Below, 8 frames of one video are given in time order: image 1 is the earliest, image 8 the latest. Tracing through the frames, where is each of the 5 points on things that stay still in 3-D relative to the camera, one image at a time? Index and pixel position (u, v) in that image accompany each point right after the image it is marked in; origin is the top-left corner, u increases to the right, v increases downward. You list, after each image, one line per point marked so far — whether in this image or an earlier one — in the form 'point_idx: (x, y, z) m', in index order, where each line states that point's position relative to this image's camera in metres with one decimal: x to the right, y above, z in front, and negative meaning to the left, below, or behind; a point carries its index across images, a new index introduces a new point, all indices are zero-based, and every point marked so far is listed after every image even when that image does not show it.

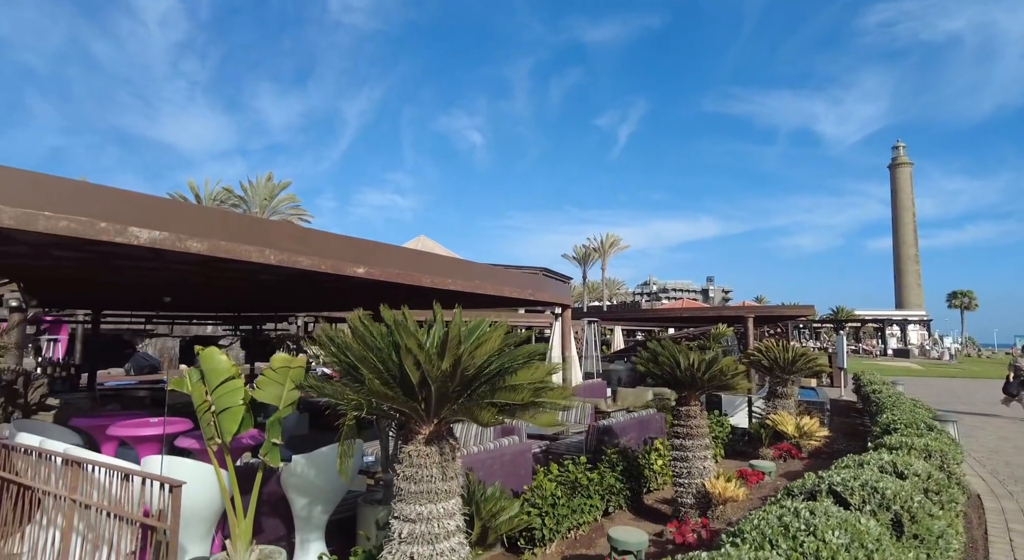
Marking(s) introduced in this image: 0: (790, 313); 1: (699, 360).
0: (+7.3, -0.9, +15.8) m
1: (+1.9, -0.8, +6.2) m
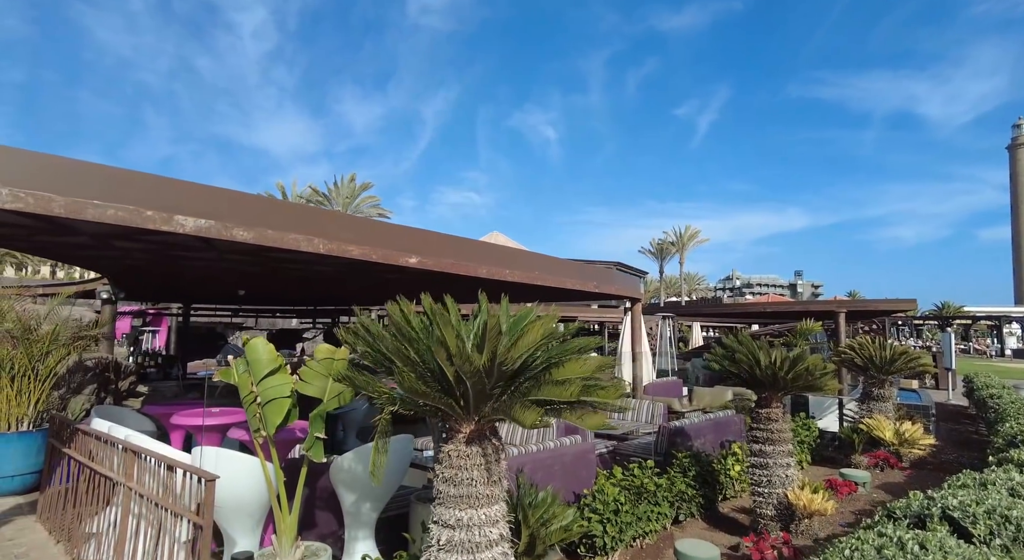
0: (+9.0, -0.7, +14.5) m
1: (+2.5, -0.7, +5.6) m
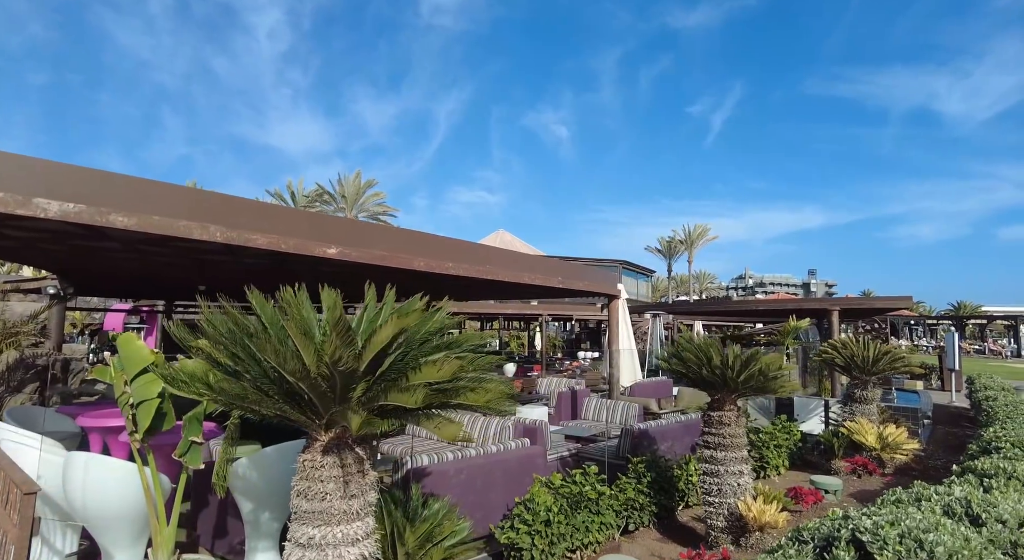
0: (+8.6, -0.6, +13.9) m
1: (+1.9, -0.6, +5.1) m
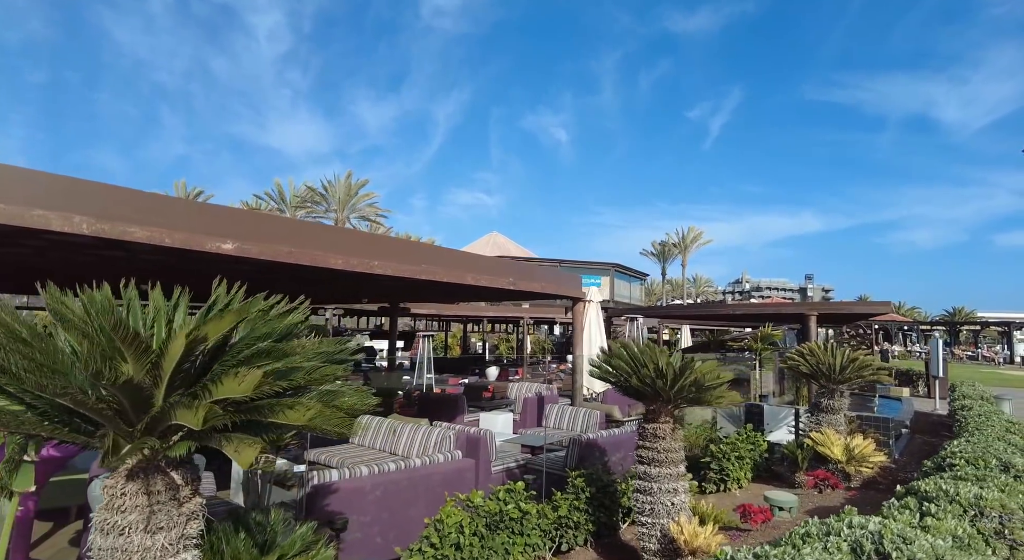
0: (+7.9, -0.7, +13.5) m
1: (+1.2, -0.7, +4.7) m
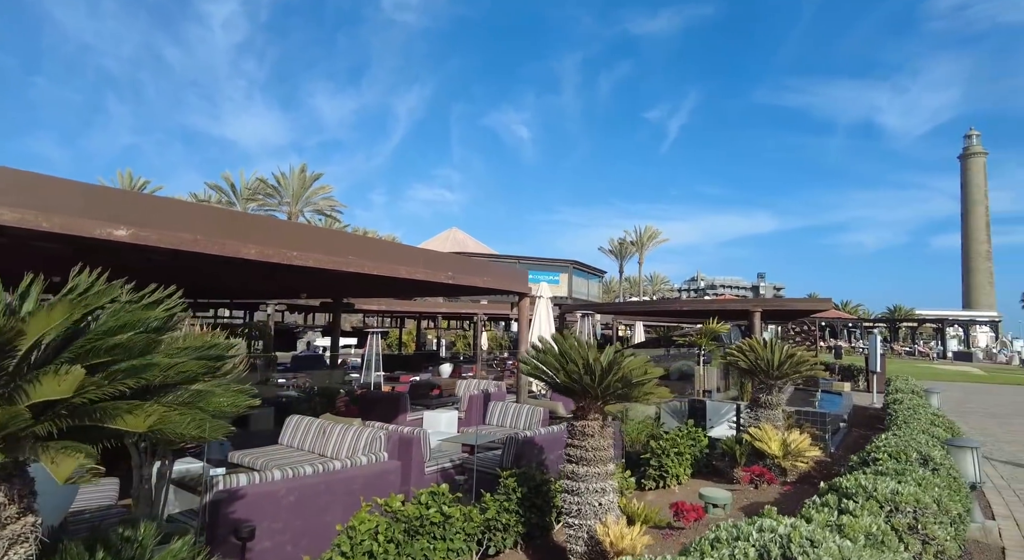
0: (+6.7, -0.7, +13.8) m
1: (+0.6, -0.6, +4.6) m
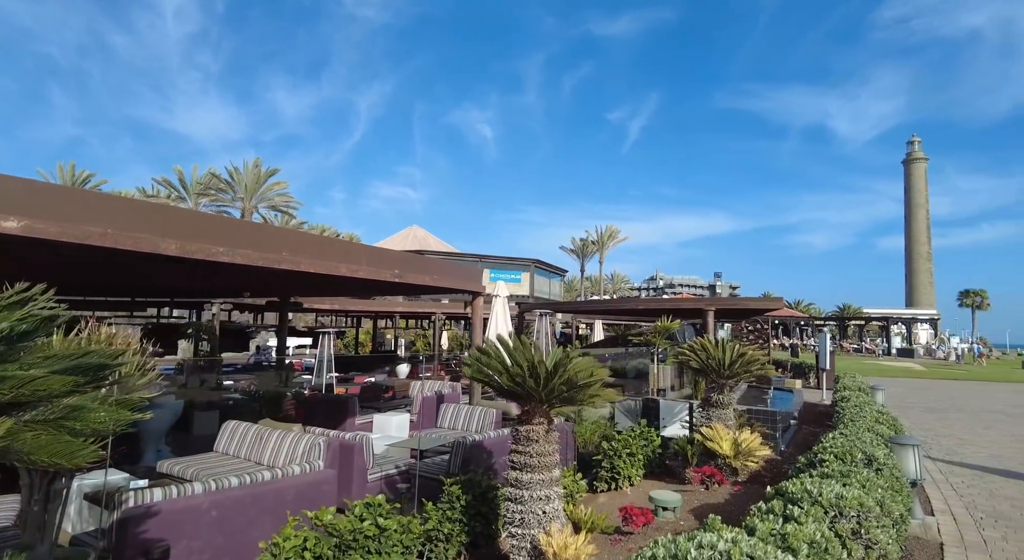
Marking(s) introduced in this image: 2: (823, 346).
0: (+5.7, -0.6, +13.9) m
1: (+0.2, -0.6, +4.4) m
2: (+9.2, -1.9, +17.9) m
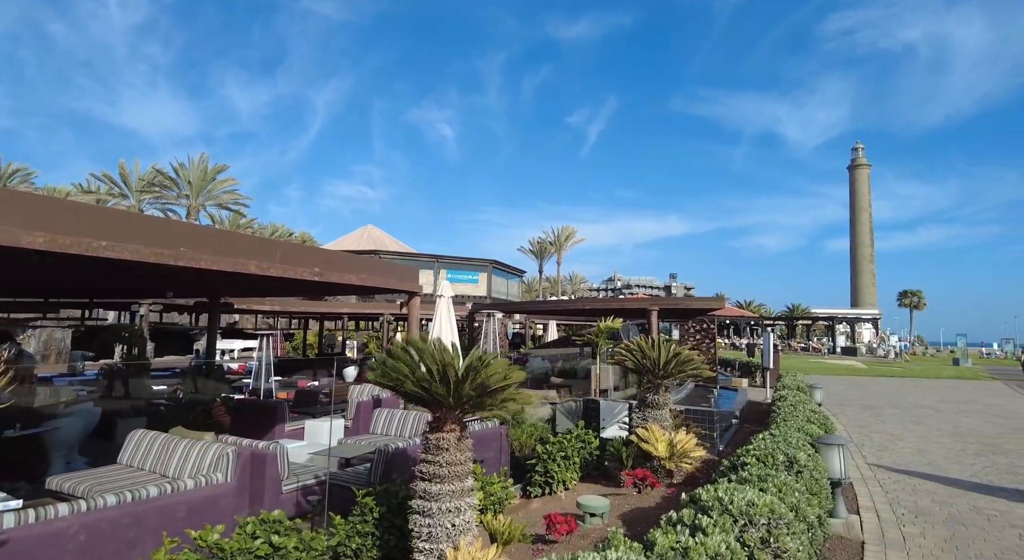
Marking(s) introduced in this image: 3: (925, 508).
0: (+4.4, -0.6, +14.0) m
1: (-0.4, -0.6, +4.1) m
2: (+7.6, -2.0, +18.2) m
3: (+4.8, -2.7, +7.1) m
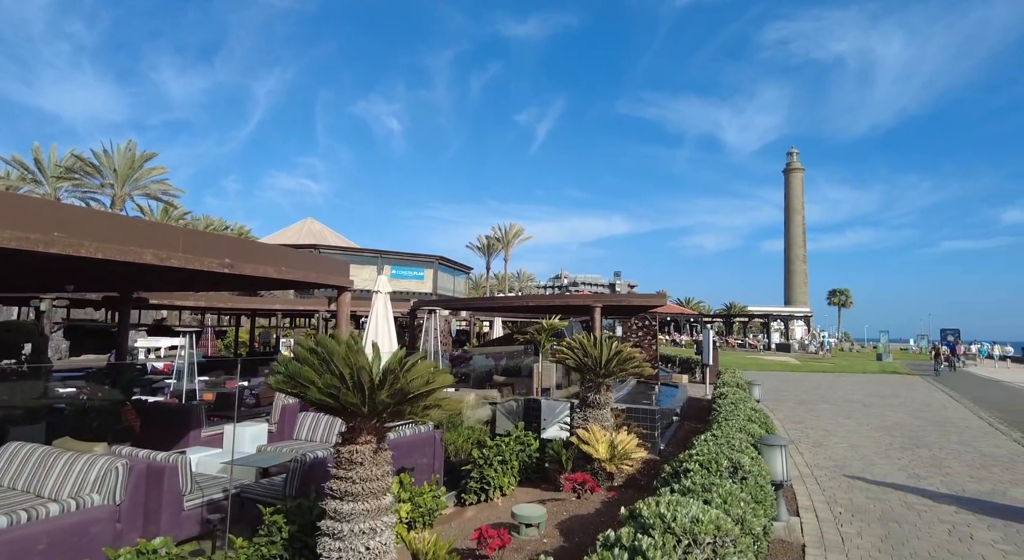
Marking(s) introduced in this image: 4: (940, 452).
0: (+3.0, -0.6, +13.9) m
1: (-0.9, -0.5, +3.6) m
2: (+5.9, -1.9, +18.3) m
3: (+4.1, -2.6, +7.1) m
4: (+7.3, -2.9, +10.3) m
